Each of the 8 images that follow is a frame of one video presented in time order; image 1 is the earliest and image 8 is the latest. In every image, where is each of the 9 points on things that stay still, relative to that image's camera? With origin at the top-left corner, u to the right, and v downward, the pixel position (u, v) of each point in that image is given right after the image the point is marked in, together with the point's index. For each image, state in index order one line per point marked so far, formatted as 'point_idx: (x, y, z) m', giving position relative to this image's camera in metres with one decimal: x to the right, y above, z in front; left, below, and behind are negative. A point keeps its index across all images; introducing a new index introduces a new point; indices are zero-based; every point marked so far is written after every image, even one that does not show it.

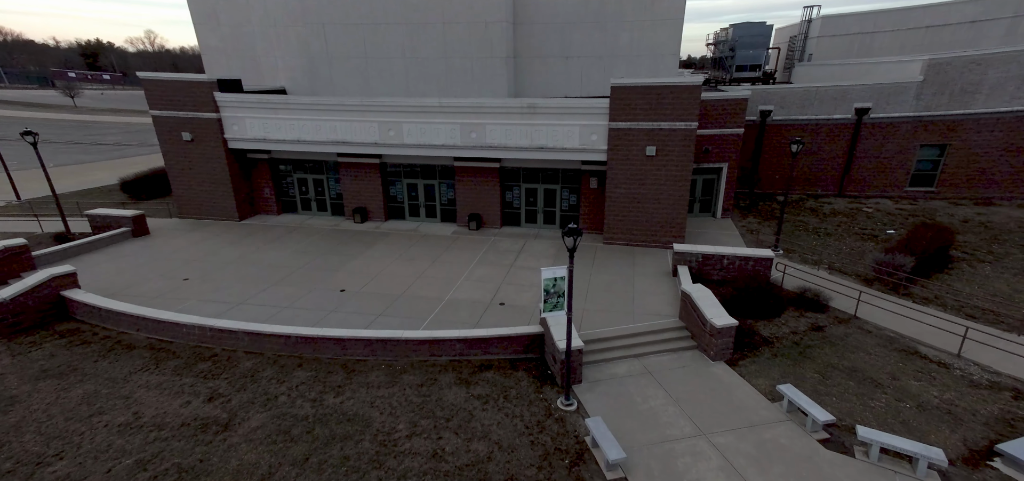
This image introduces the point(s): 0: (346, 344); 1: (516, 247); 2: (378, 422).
0: (-3.4, -2.2, +9.3) m
1: (+0.3, -0.2, +16.4) m
2: (-2.2, -3.1, +7.7) m
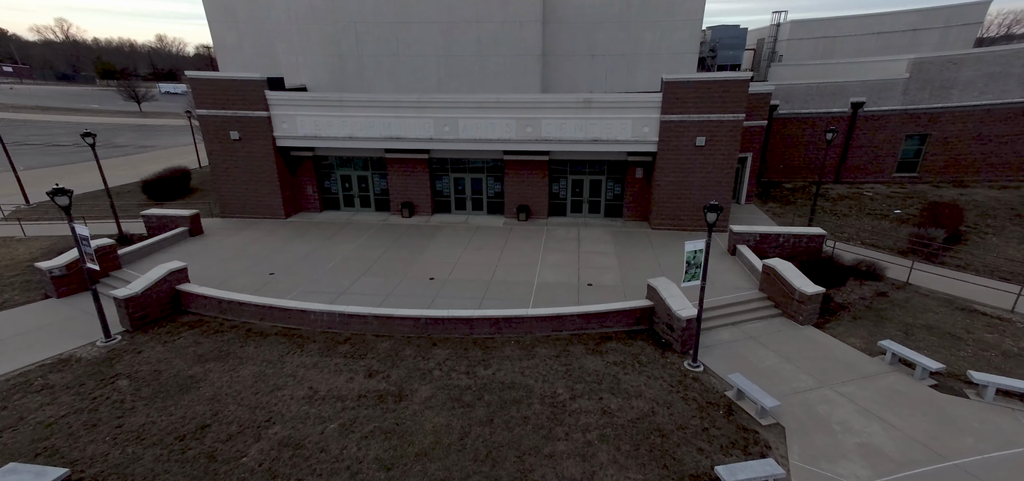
0: (-0.8, -1.8, +9.9) m
1: (+2.4, +0.3, +17.2) m
2: (+0.6, -2.8, +8.3) m
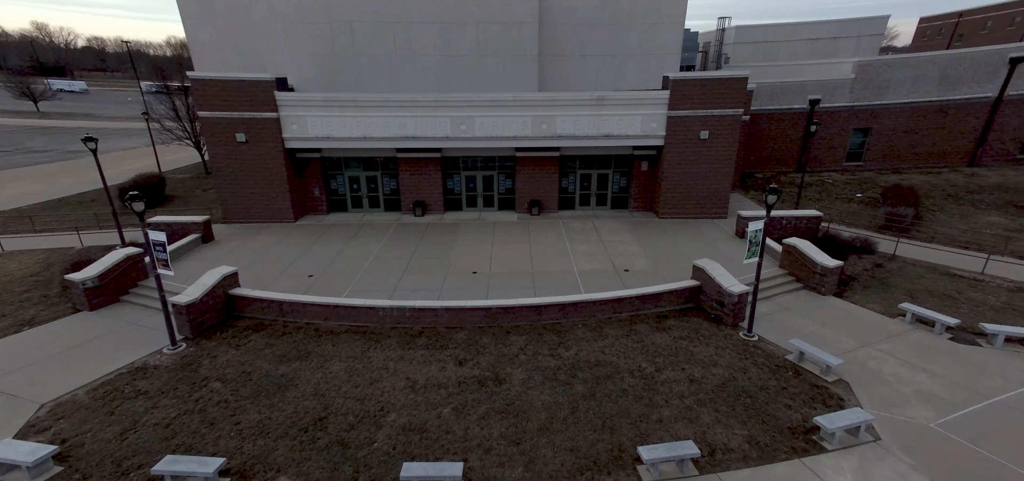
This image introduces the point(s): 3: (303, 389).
0: (+0.7, -1.6, +10.3) m
1: (+3.1, +0.6, +17.9) m
2: (+2.3, -2.5, +8.9) m
3: (-3.8, -2.7, +8.1) m
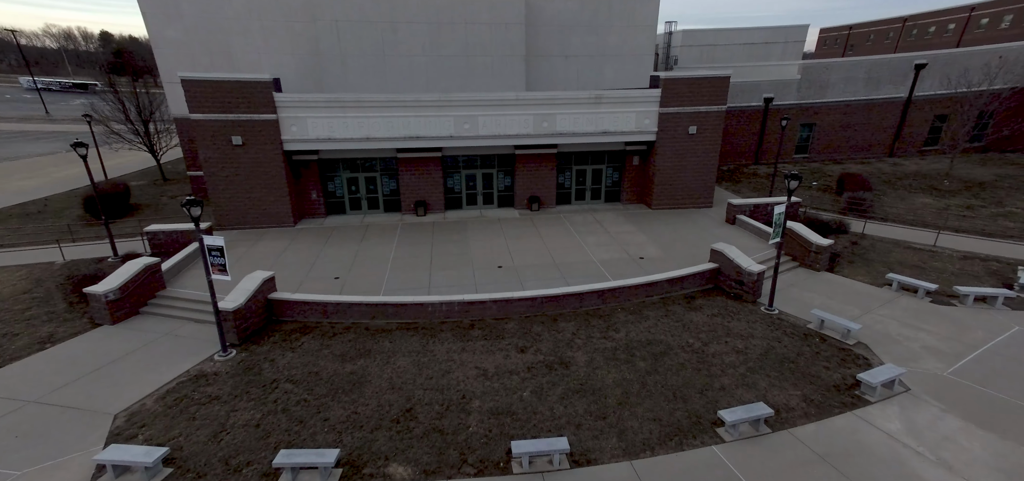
0: (+1.8, -1.4, +10.8) m
1: (+3.3, +0.9, +18.6) m
2: (+3.5, -2.2, +9.6) m
3: (-2.5, -2.7, +8.2) m
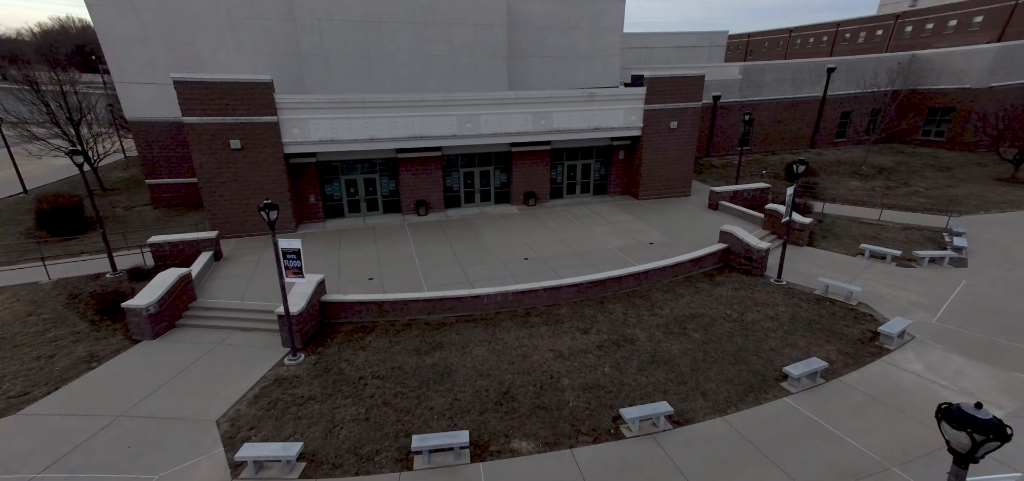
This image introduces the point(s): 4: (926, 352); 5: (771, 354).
0: (+2.9, -1.0, +11.7) m
1: (+3.3, +1.3, +19.6) m
2: (+4.8, -1.7, +10.7) m
3: (-0.9, -2.5, +8.5) m
4: (+8.9, -2.4, +9.5) m
5: (+5.3, -2.3, +9.1) m
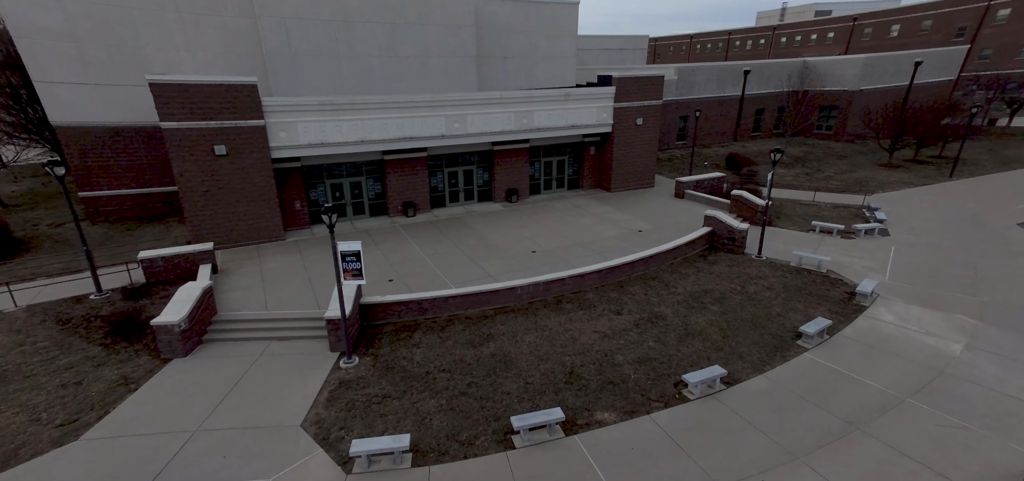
0: (+3.5, -0.7, +12.6) m
1: (+2.6, +1.6, +20.5) m
2: (+5.6, -1.3, +11.9) m
3: (+0.3, -2.4, +9.0) m
4: (+9.8, -1.7, +11.4) m
5: (+6.3, -1.8, +10.5) m
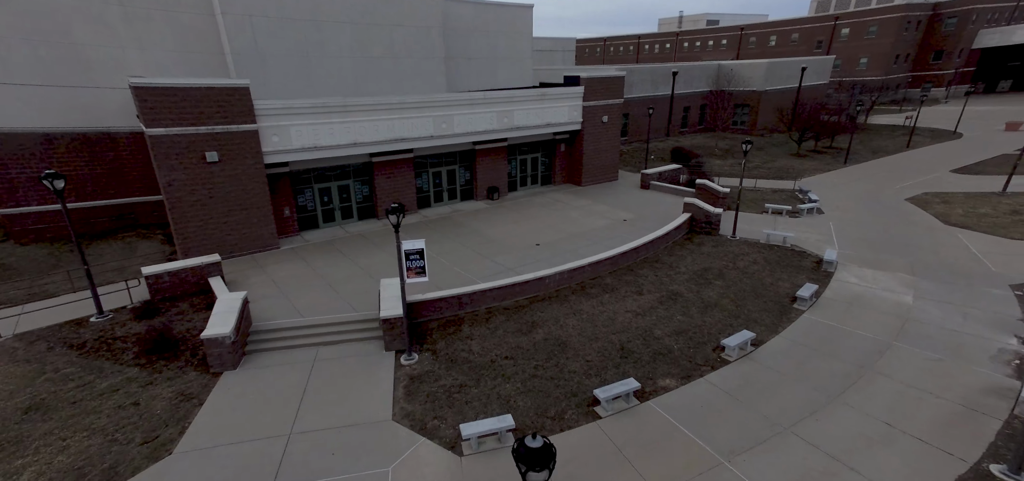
0: (+4.0, -0.3, +13.8) m
1: (+1.8, +1.9, +21.4) m
2: (+6.1, -0.8, +13.4) m
3: (+1.4, -2.2, +9.7) m
4: (+10.4, -1.0, +13.5) m
5: (+7.1, -1.3, +12.1) m
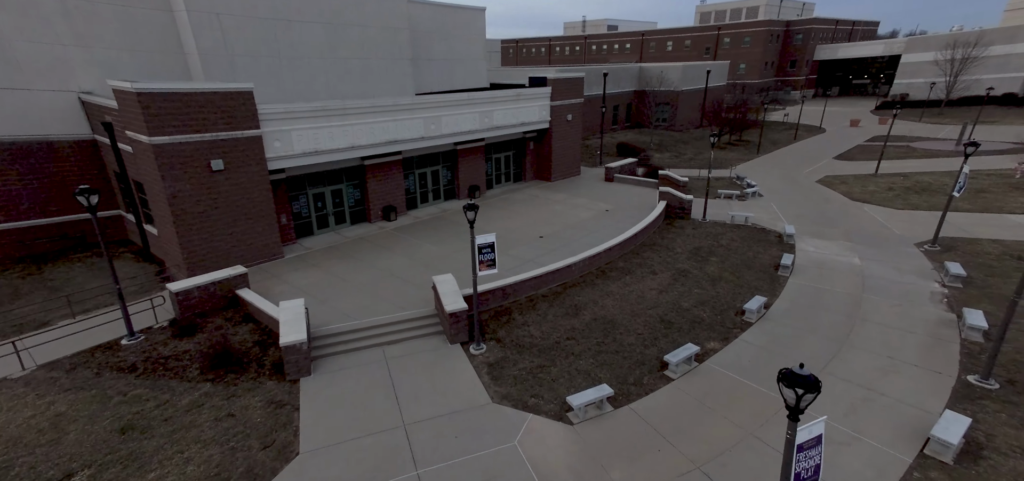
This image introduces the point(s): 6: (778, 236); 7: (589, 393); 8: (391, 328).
0: (+4.4, +0.2, +15.2) m
1: (+0.9, +2.2, +22.4) m
2: (+6.6, -0.2, +15.2) m
3: (+2.6, -1.9, +10.8) m
4: (+10.8, -0.1, +16.0) m
5: (+7.8, -0.6, +14.0) m
6: (+10.1, +0.2, +16.7) m
7: (+1.4, -2.7, +7.8) m
8: (-2.8, -2.0, +10.2) m
